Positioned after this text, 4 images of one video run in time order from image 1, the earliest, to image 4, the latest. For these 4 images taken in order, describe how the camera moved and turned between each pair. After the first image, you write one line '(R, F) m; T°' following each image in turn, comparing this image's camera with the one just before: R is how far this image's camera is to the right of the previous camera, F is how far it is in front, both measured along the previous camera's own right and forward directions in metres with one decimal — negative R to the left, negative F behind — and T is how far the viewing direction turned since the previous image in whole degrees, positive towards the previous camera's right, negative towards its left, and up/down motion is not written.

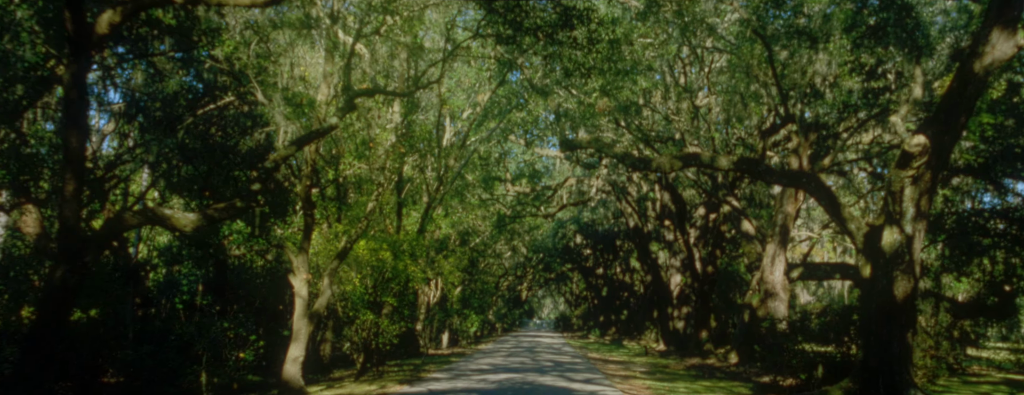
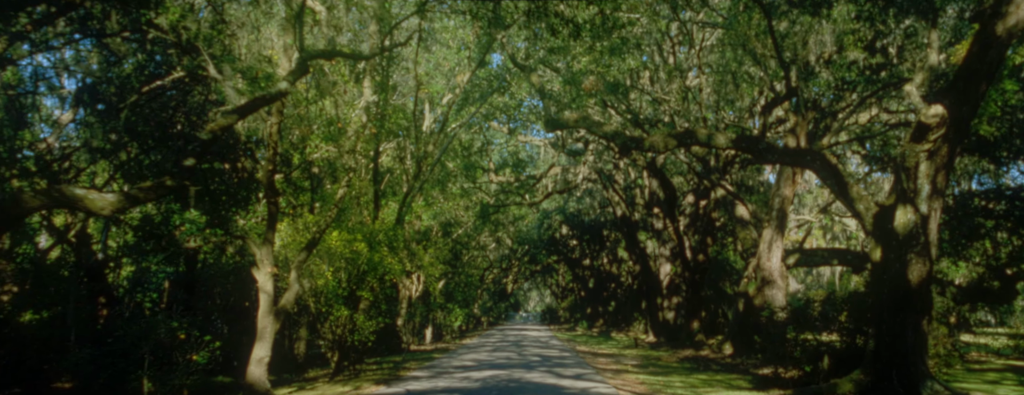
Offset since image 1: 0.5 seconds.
(0.0, +1.2) m; +1°
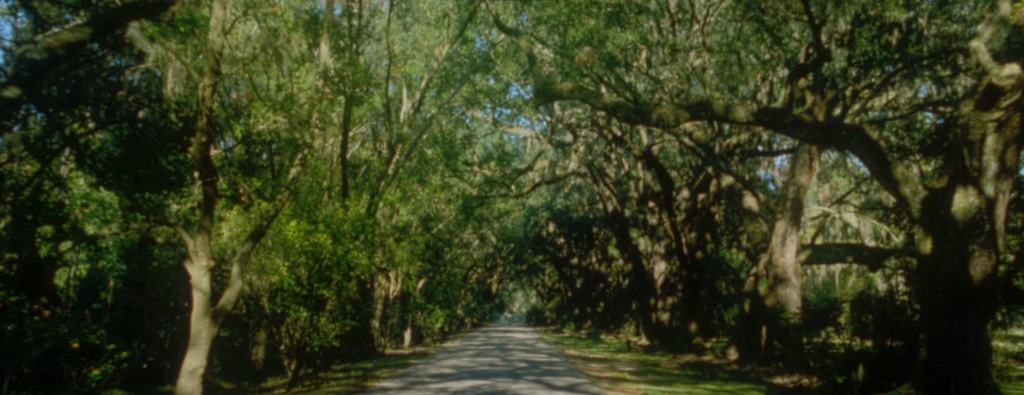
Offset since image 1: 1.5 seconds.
(0.0, +2.3) m; +1°
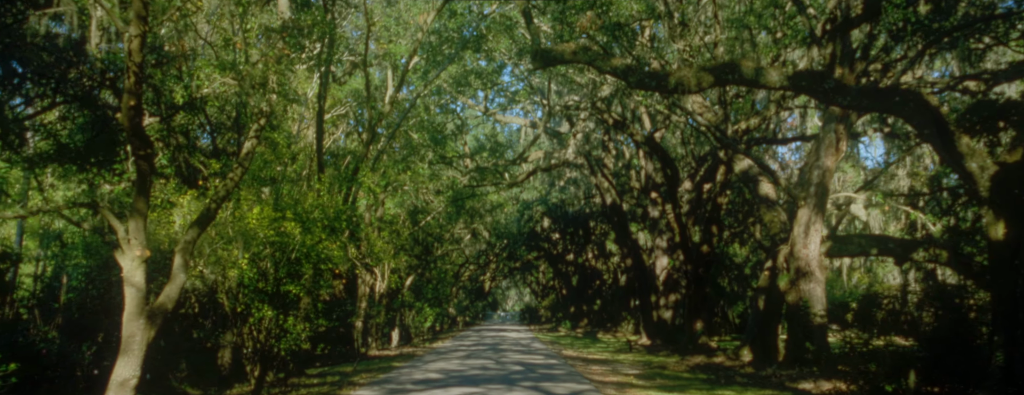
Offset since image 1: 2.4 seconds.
(0.0, +2.0) m; 0°
